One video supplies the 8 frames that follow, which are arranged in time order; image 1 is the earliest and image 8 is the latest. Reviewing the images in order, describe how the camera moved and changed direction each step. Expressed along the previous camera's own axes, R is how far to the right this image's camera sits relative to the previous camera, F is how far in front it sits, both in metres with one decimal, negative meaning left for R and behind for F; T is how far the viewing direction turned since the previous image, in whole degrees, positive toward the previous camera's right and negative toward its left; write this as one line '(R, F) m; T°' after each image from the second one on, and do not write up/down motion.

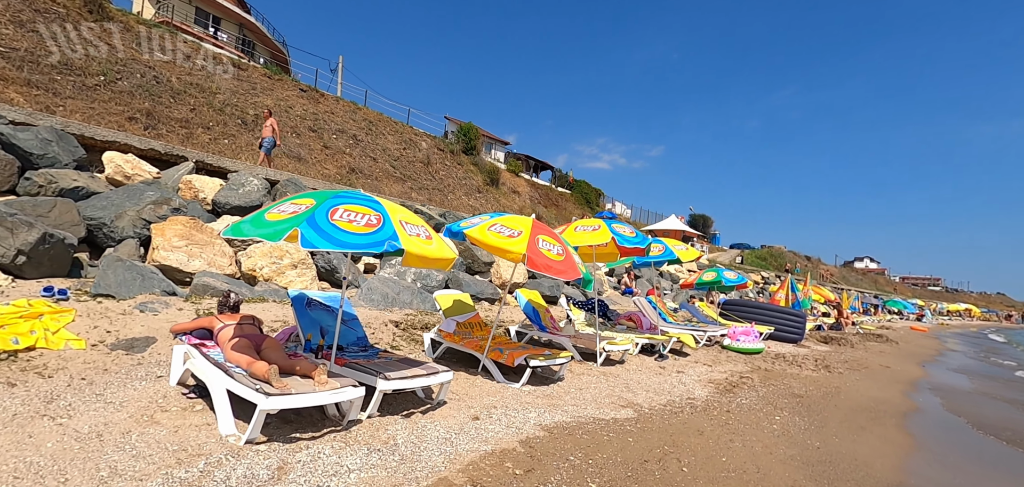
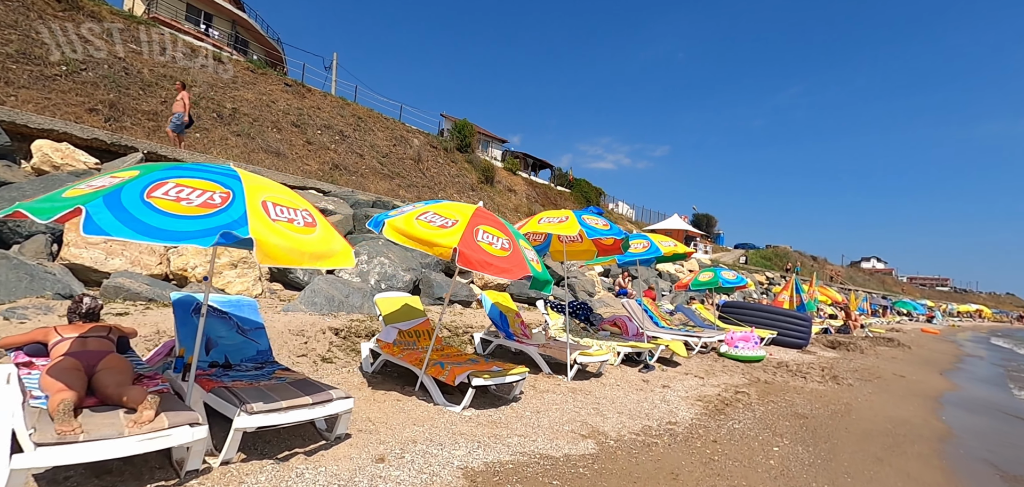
(+0.6, +0.9) m; -1°
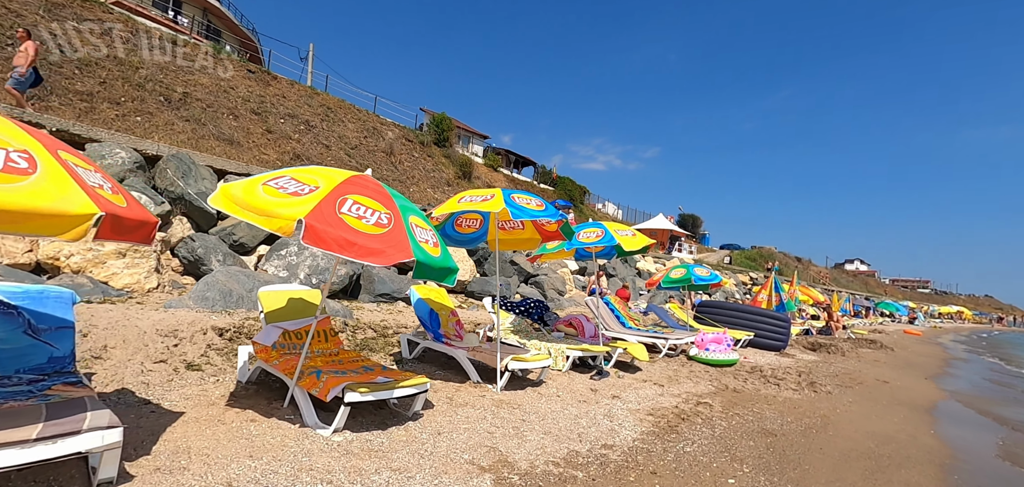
(+0.7, +0.9) m; +1°
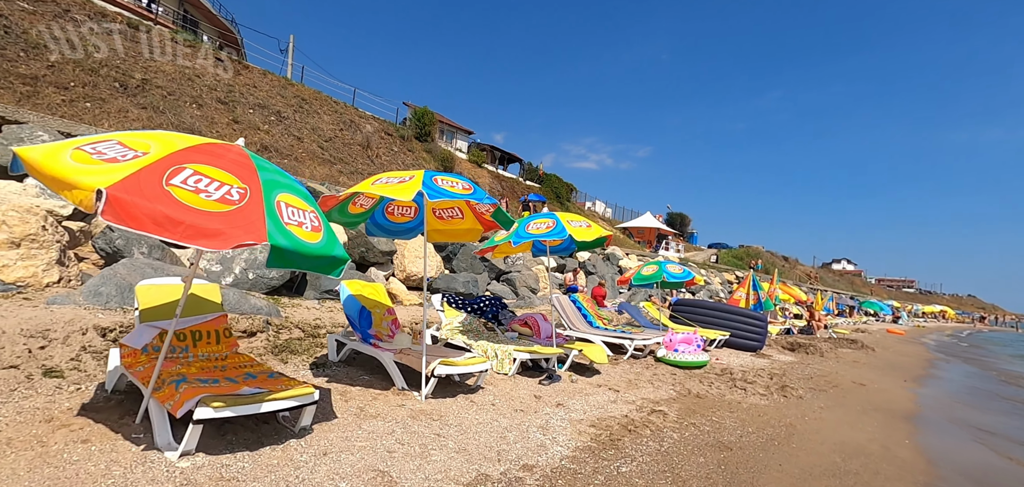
(+0.6, +0.6) m; +1°
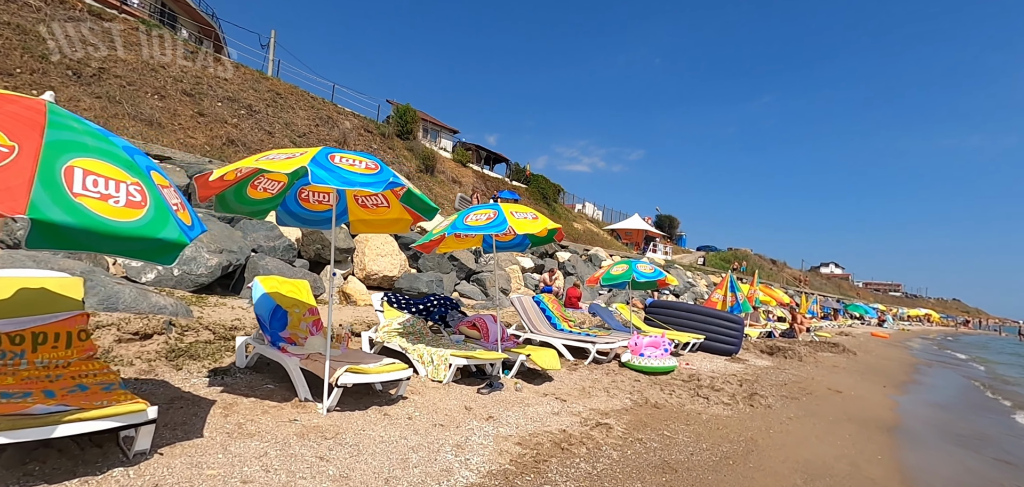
(+0.6, +0.6) m; +1°
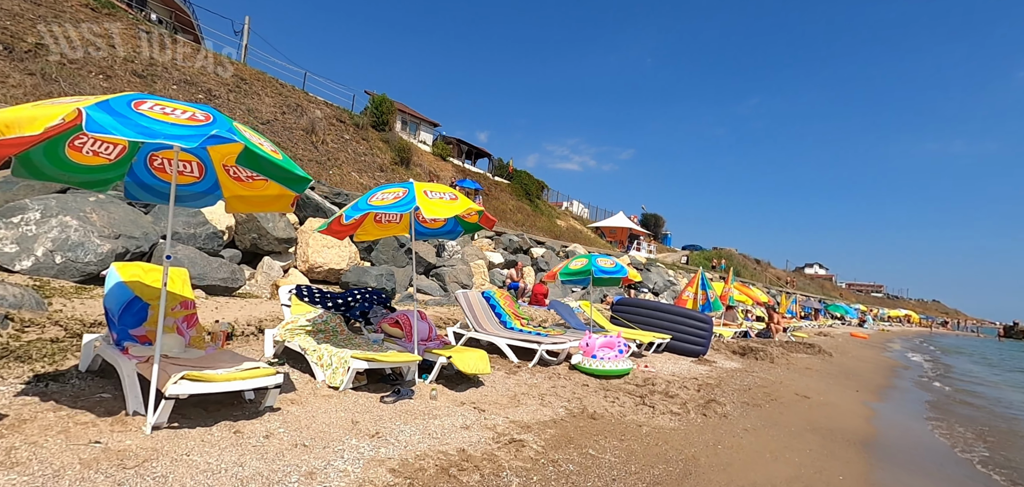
(+0.7, +0.7) m; +1°
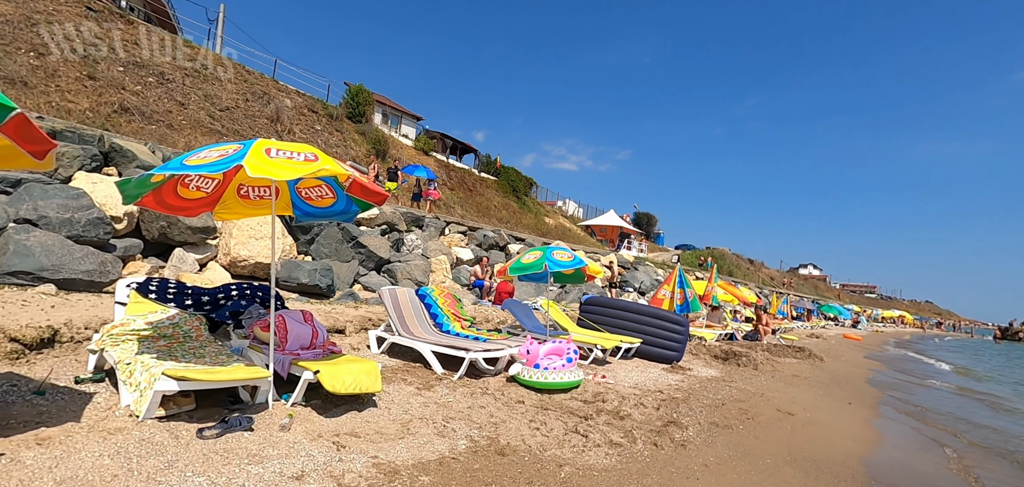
(+0.9, +1.2) m; +1°
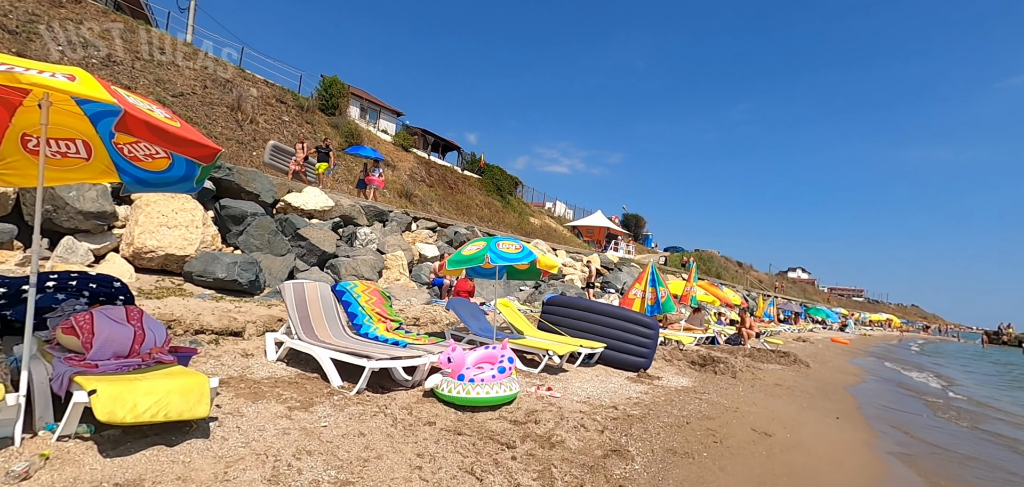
(+0.7, +1.1) m; +1°
